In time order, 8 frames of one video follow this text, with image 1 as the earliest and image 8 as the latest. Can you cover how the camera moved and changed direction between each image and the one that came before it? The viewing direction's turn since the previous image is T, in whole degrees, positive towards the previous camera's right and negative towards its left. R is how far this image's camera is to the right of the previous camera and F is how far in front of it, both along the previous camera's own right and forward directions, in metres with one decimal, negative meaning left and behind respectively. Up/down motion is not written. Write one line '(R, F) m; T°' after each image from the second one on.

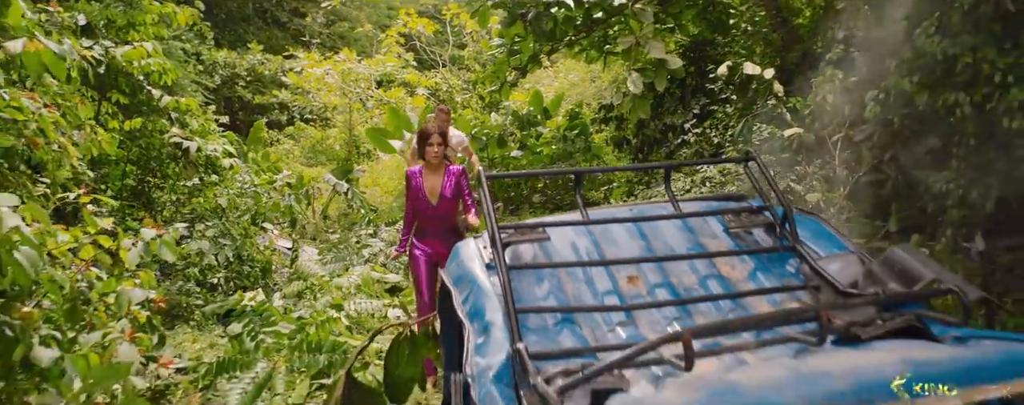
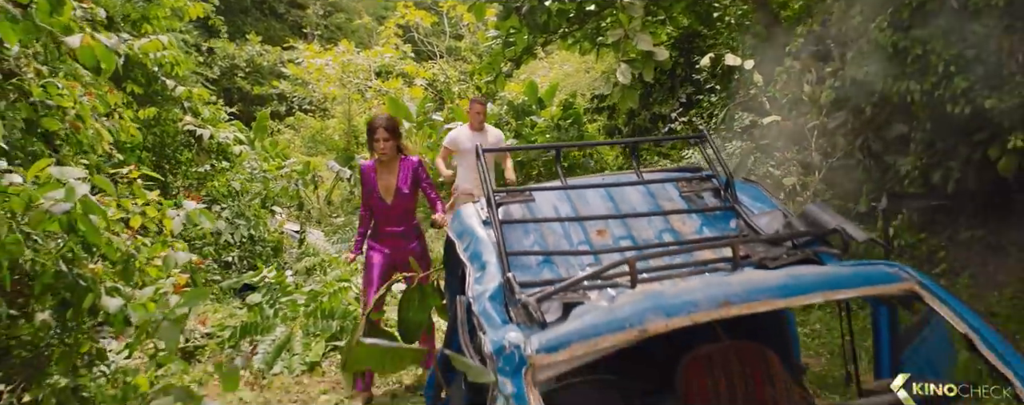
(0.0, -0.3) m; 0°
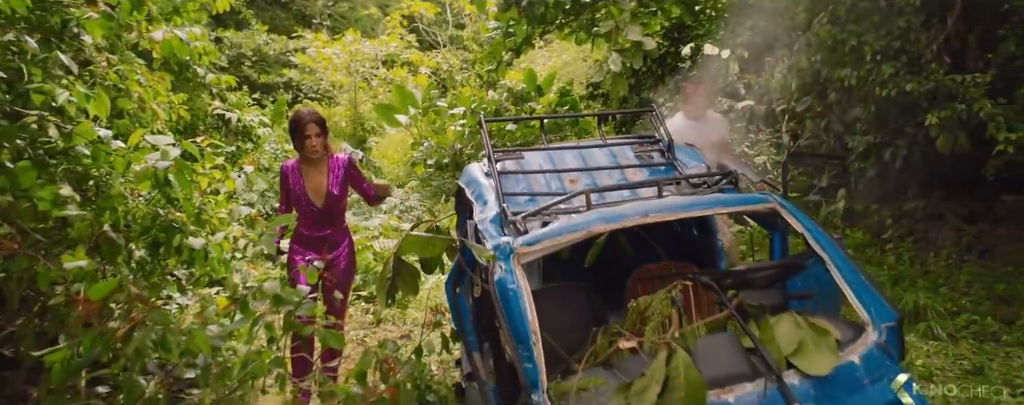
(0.0, -0.6) m; 0°
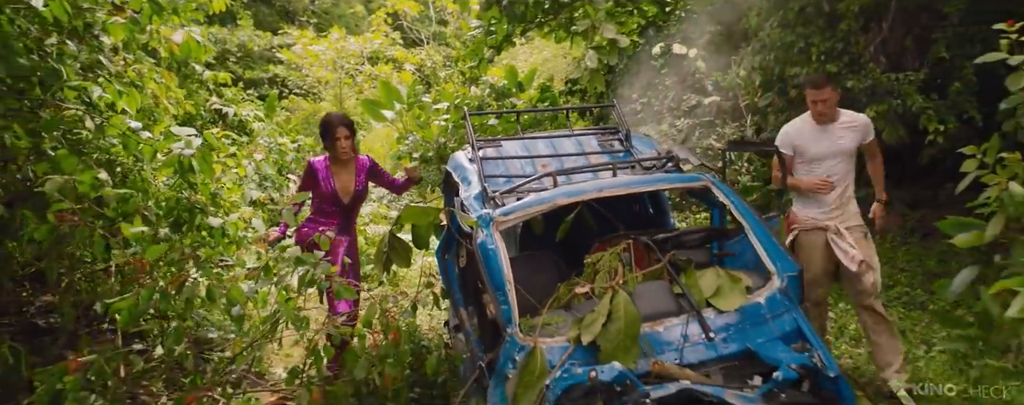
(0.0, -0.4) m; +1°
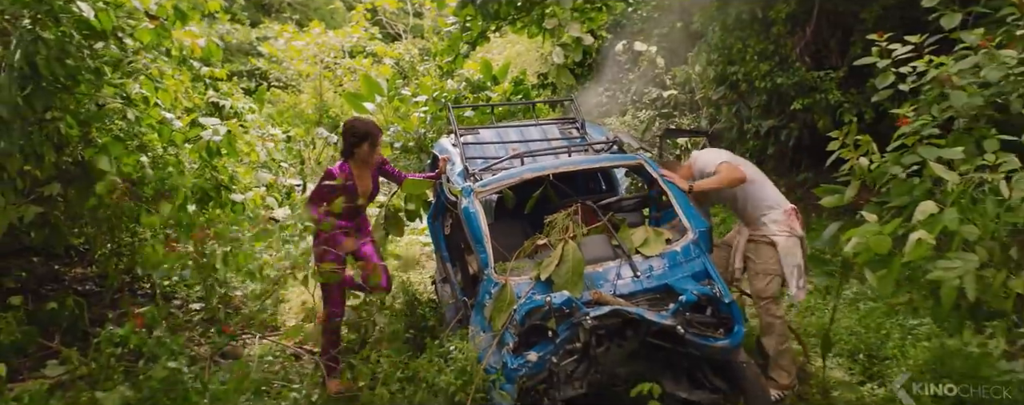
(0.0, -0.6) m; +2°
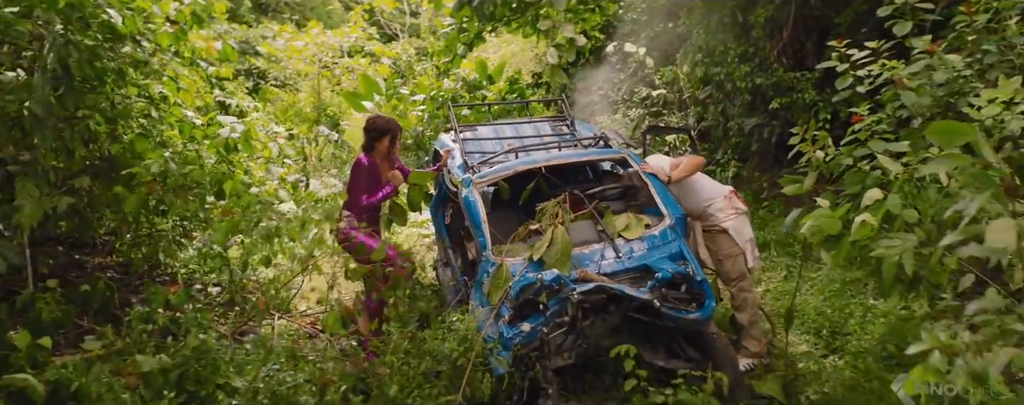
(0.0, -0.3) m; 0°
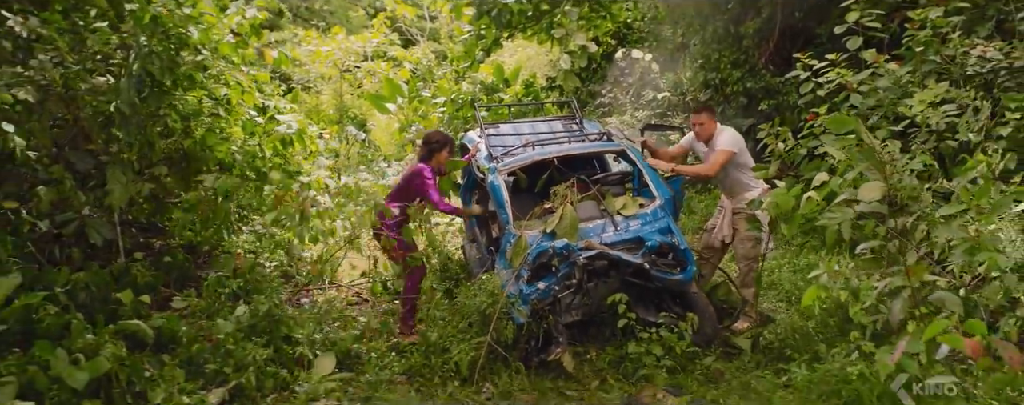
(0.0, -0.6) m; -1°
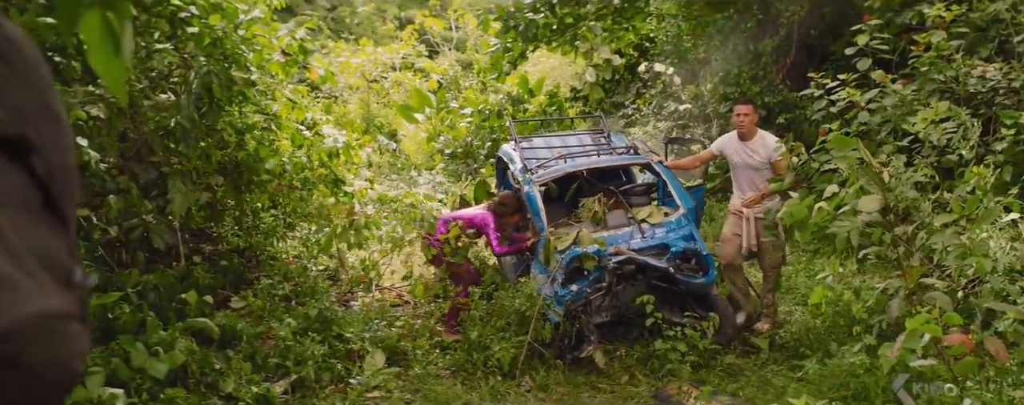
(-0.1, -0.3) m; -2°
